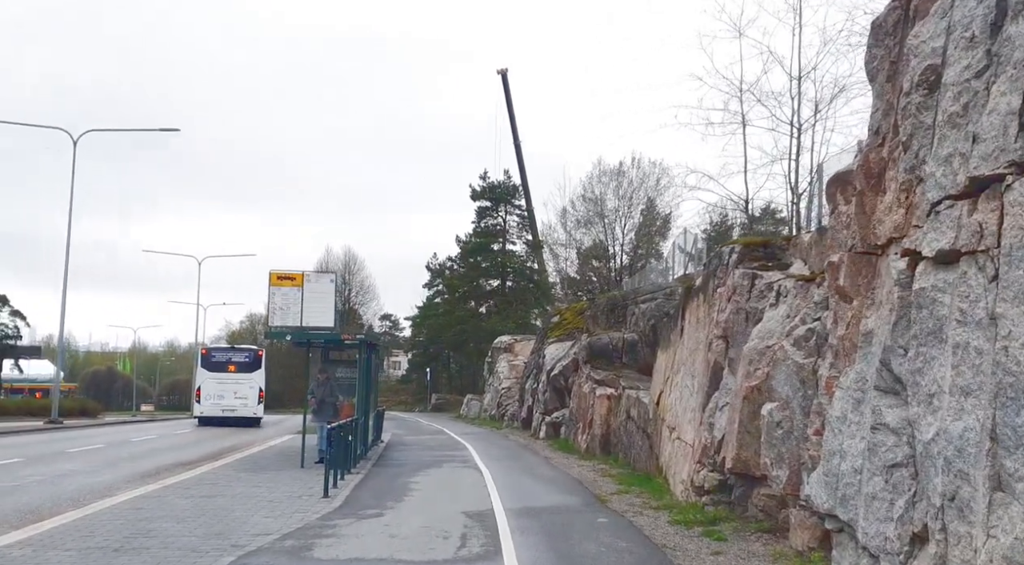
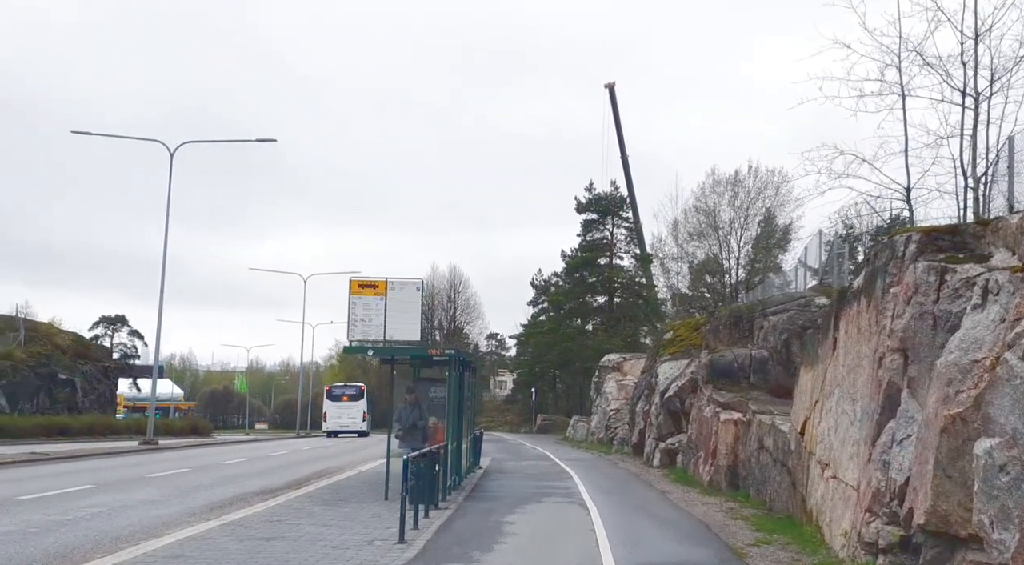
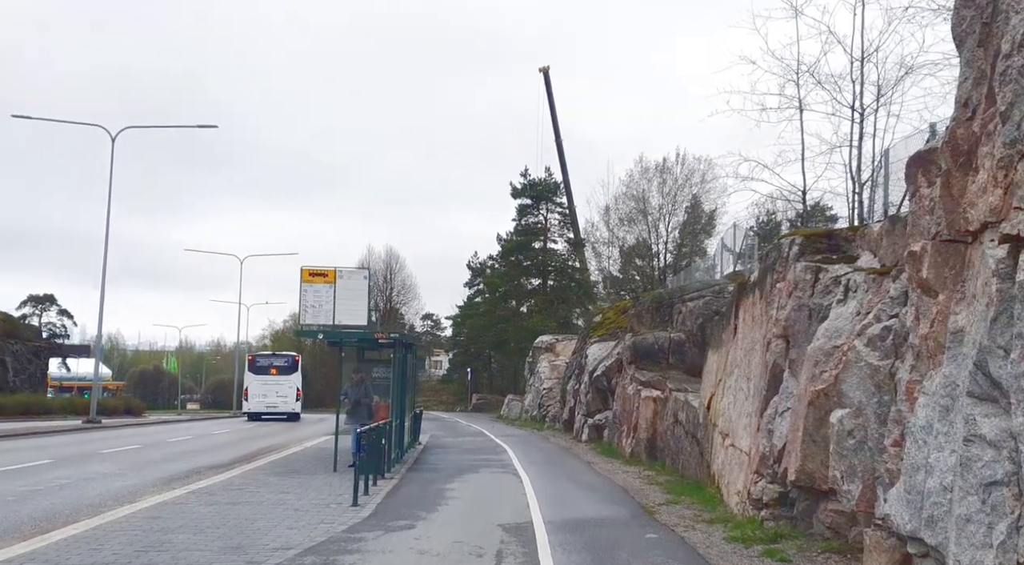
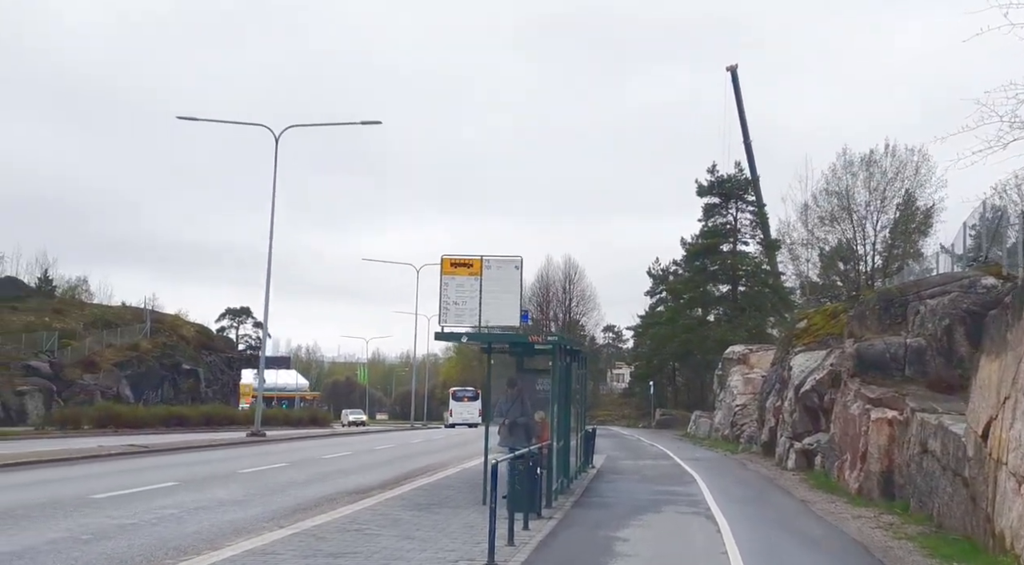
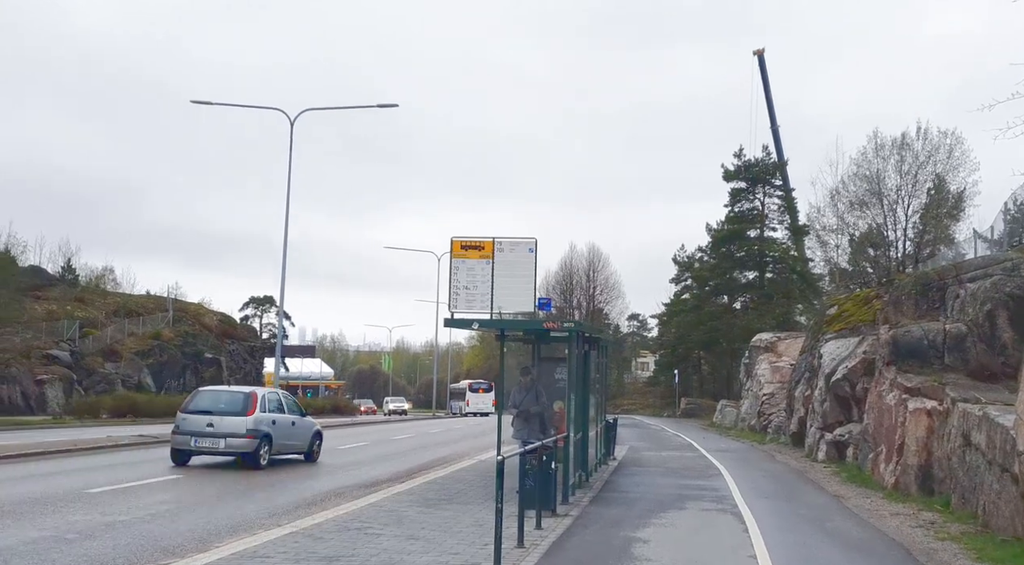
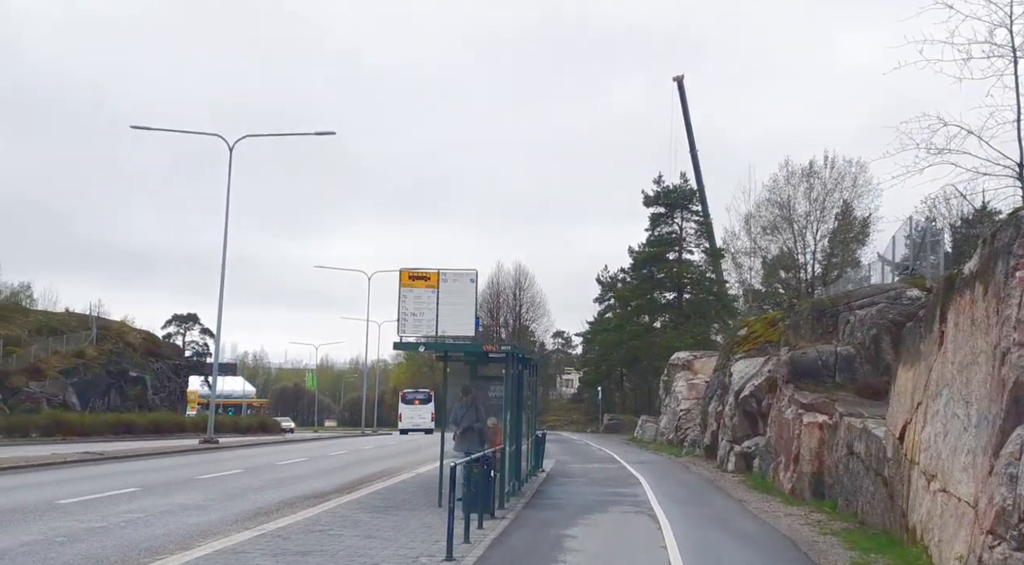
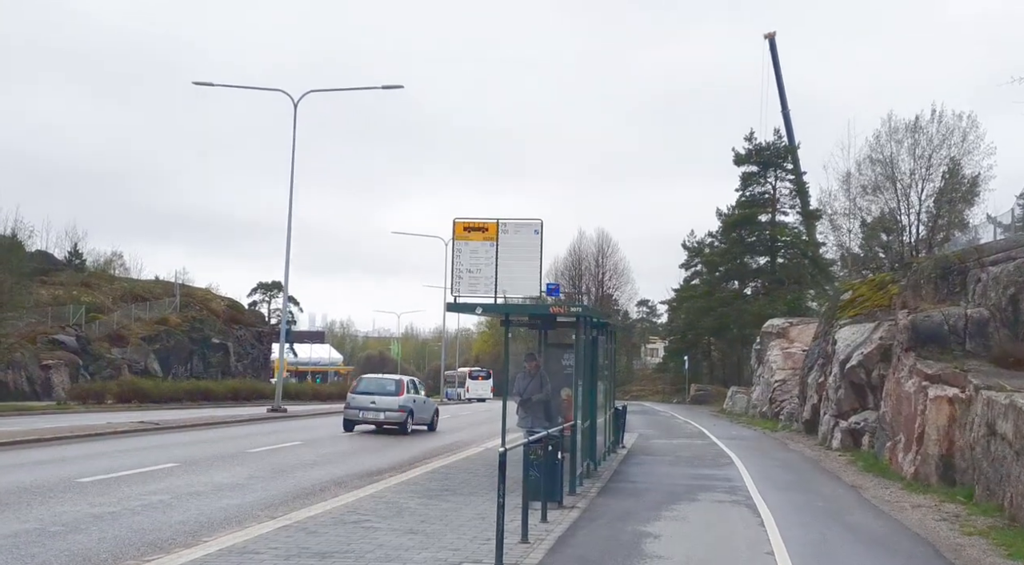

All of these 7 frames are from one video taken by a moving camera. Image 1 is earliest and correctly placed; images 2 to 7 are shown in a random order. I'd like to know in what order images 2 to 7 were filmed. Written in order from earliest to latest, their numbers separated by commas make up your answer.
3, 2, 6, 4, 5, 7
